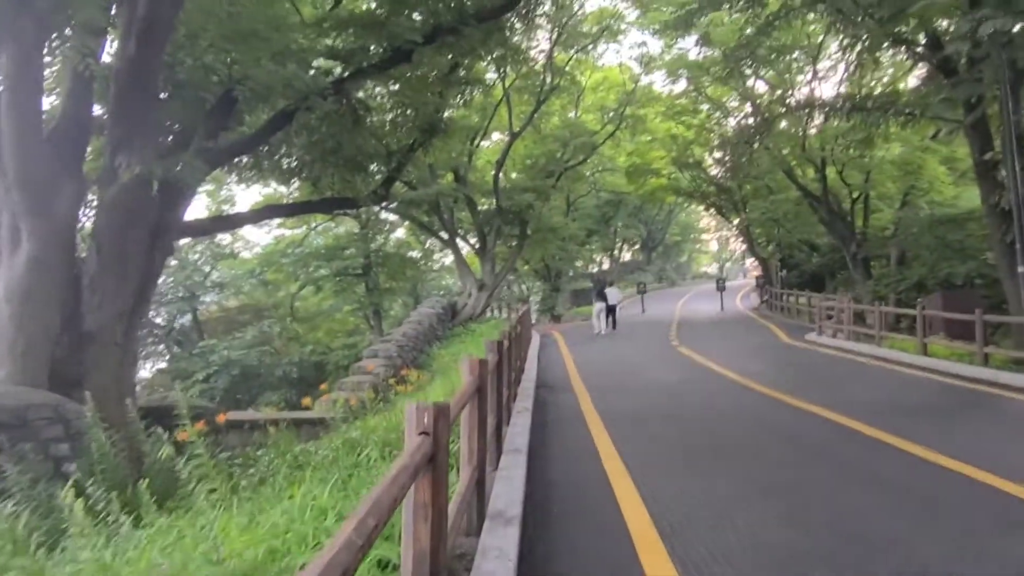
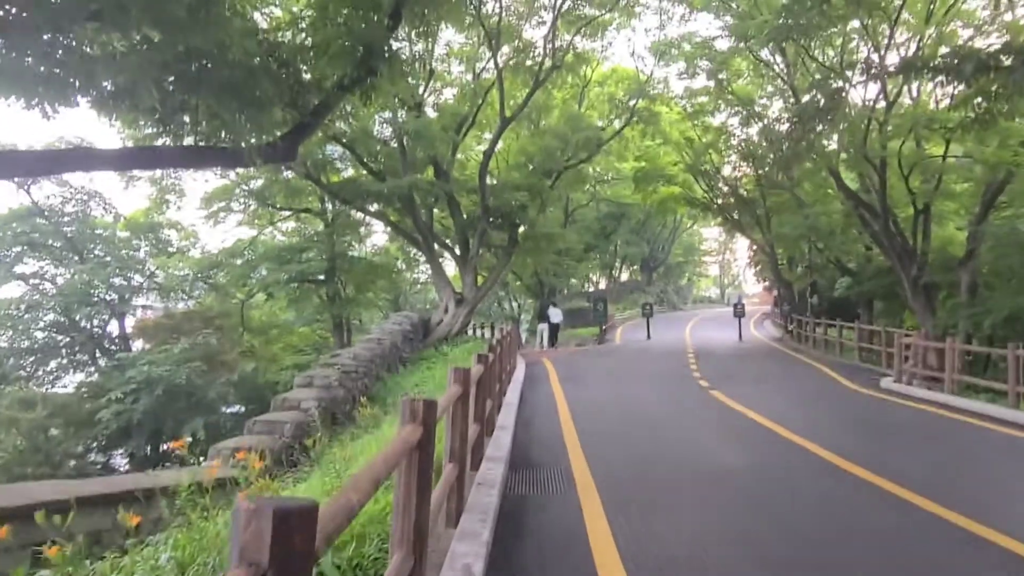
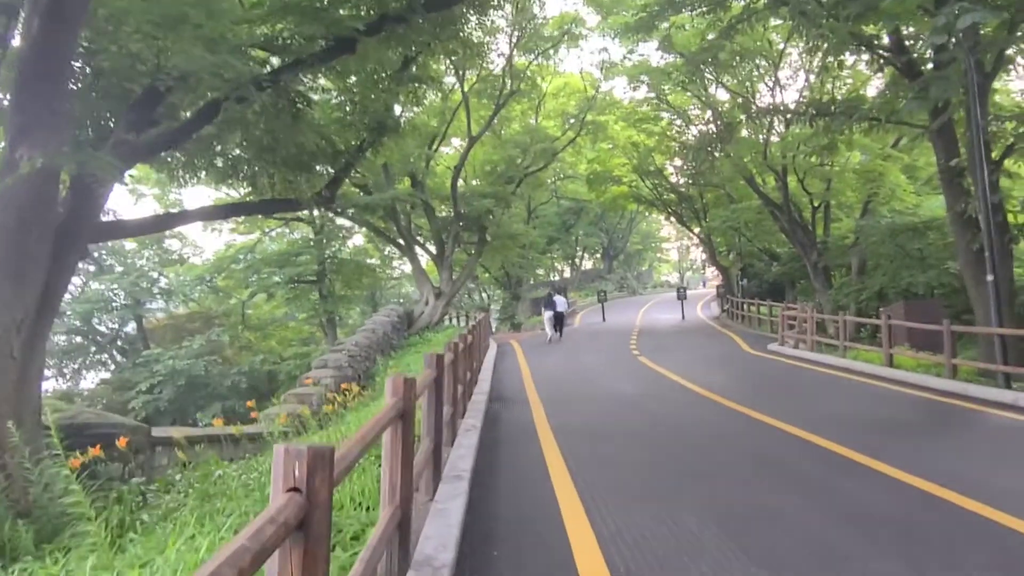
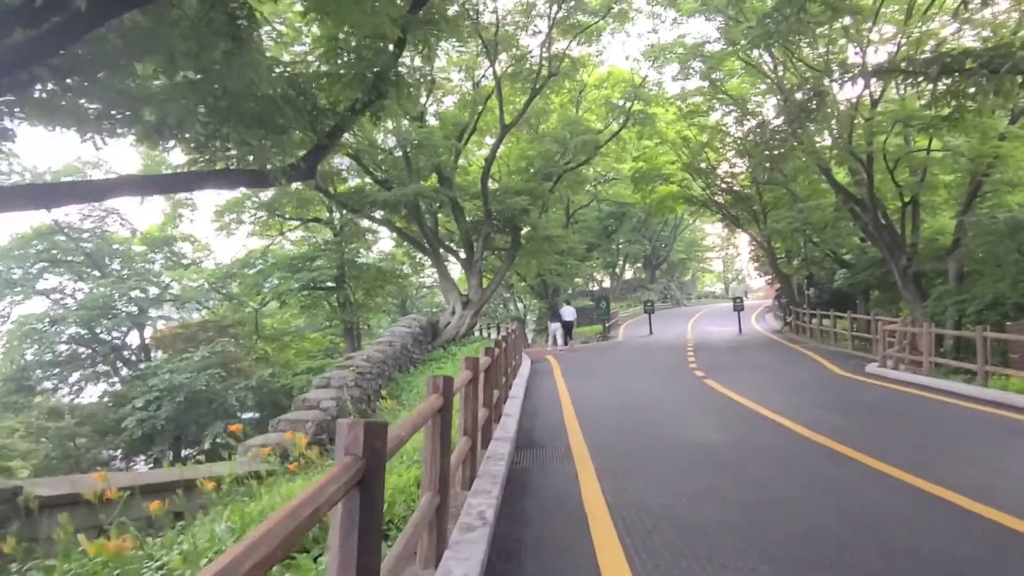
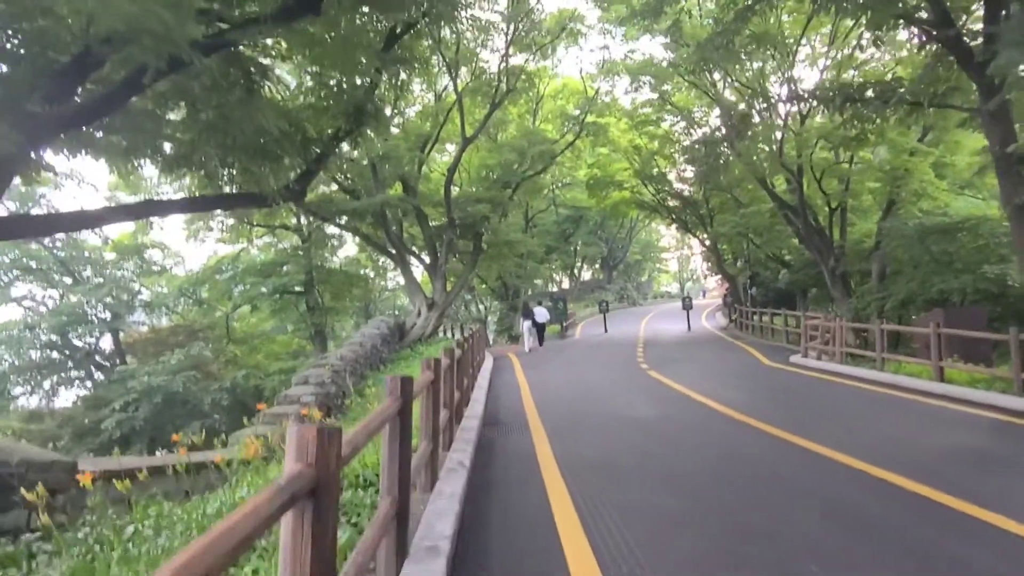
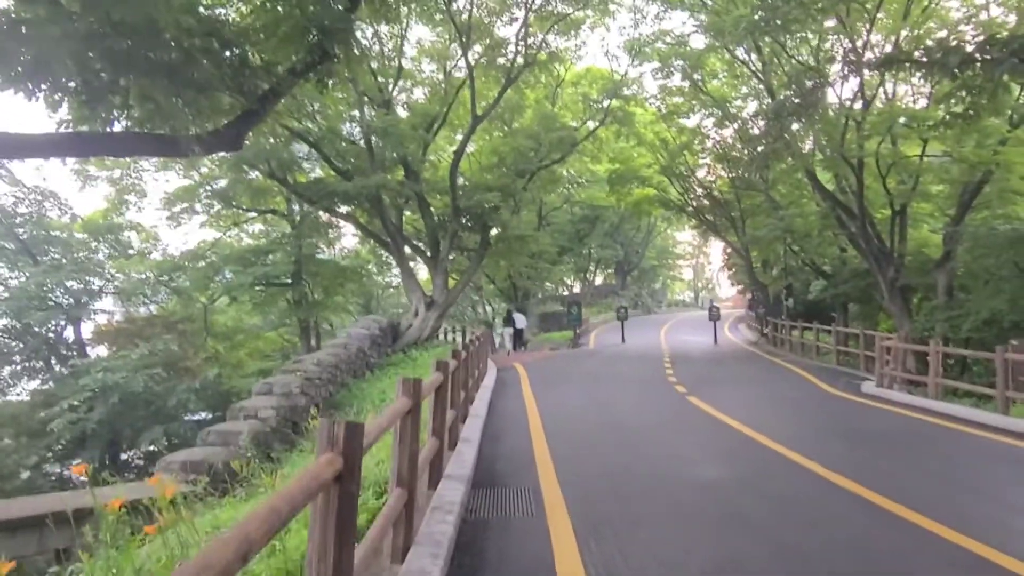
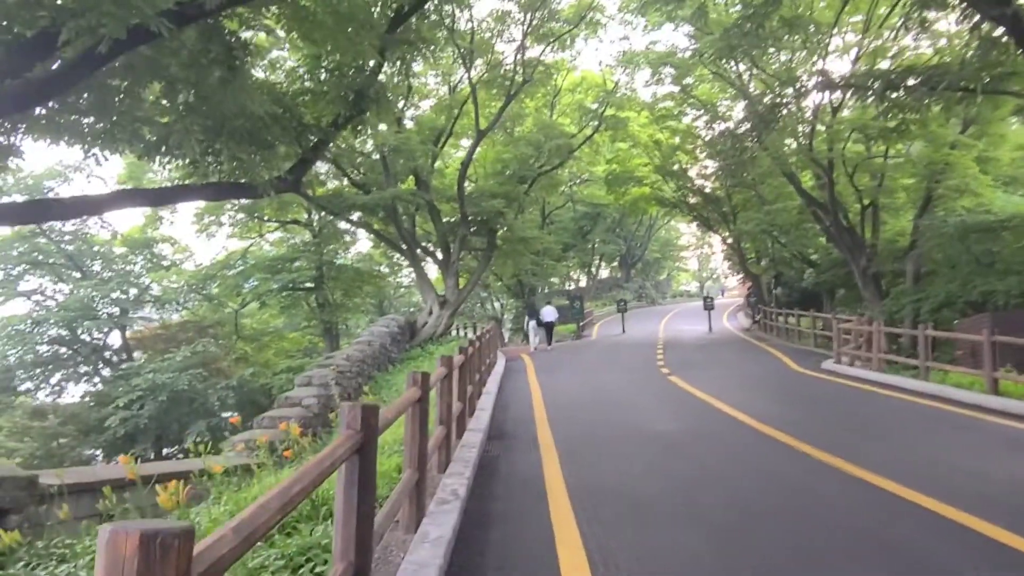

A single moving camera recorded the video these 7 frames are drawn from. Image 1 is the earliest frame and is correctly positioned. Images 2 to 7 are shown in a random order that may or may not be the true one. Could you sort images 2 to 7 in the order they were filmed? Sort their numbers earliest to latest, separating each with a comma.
3, 5, 7, 4, 2, 6
